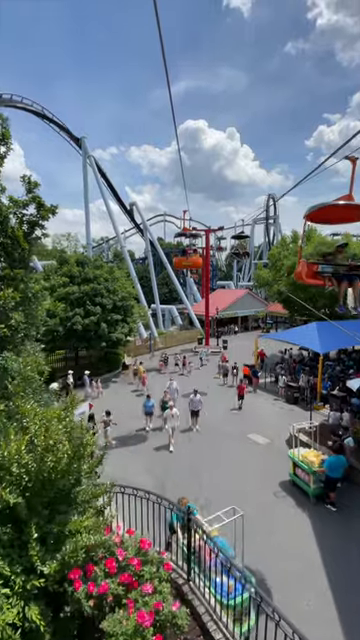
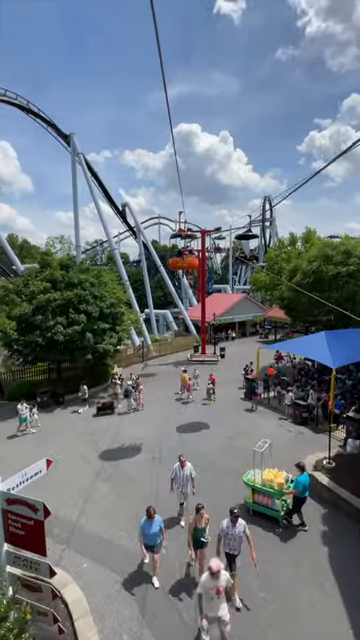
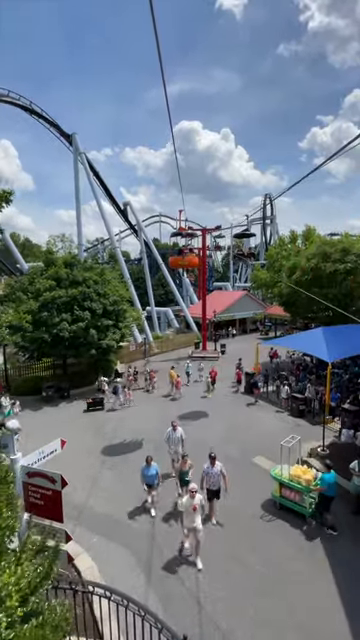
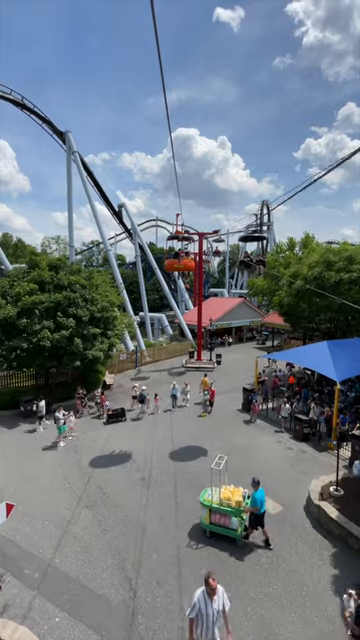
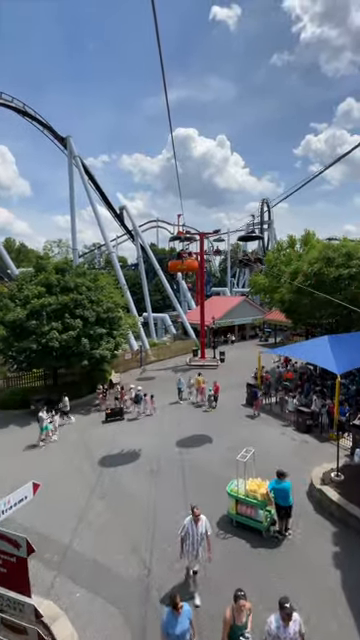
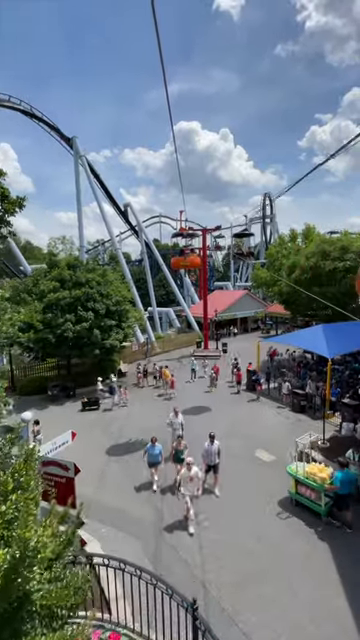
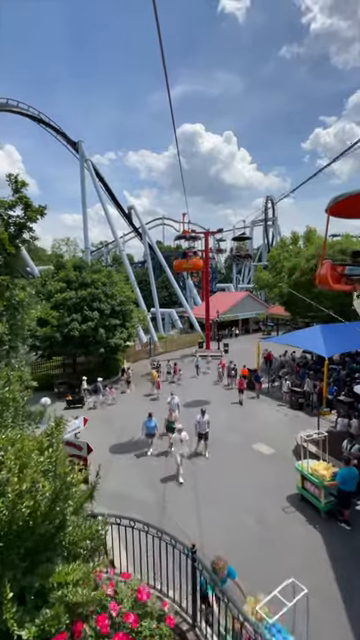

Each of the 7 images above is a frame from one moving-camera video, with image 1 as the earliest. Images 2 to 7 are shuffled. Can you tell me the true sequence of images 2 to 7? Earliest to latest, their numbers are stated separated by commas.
7, 6, 3, 2, 5, 4
